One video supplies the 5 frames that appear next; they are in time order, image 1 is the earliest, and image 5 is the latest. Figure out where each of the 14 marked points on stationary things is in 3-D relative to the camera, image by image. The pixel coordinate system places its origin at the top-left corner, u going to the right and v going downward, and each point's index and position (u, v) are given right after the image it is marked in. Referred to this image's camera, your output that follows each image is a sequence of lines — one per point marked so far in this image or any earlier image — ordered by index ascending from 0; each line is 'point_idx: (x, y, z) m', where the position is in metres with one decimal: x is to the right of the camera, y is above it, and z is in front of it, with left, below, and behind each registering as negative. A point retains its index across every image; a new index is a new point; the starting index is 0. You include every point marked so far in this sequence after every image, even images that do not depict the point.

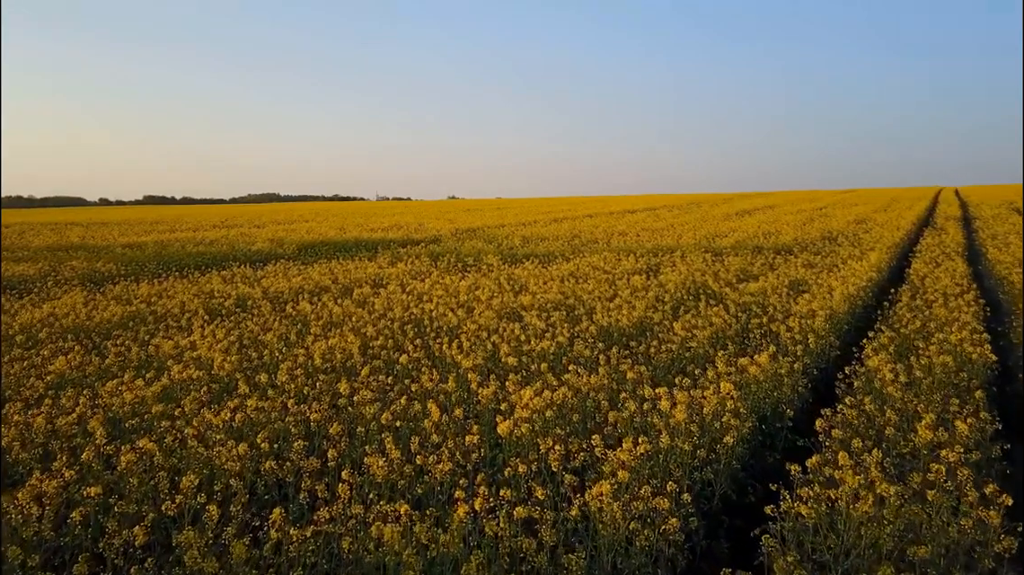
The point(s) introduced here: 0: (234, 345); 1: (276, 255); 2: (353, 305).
0: (-3.2, -0.7, +7.5) m
1: (-6.8, +0.9, +18.5) m
2: (-2.6, -0.3, +10.3) m
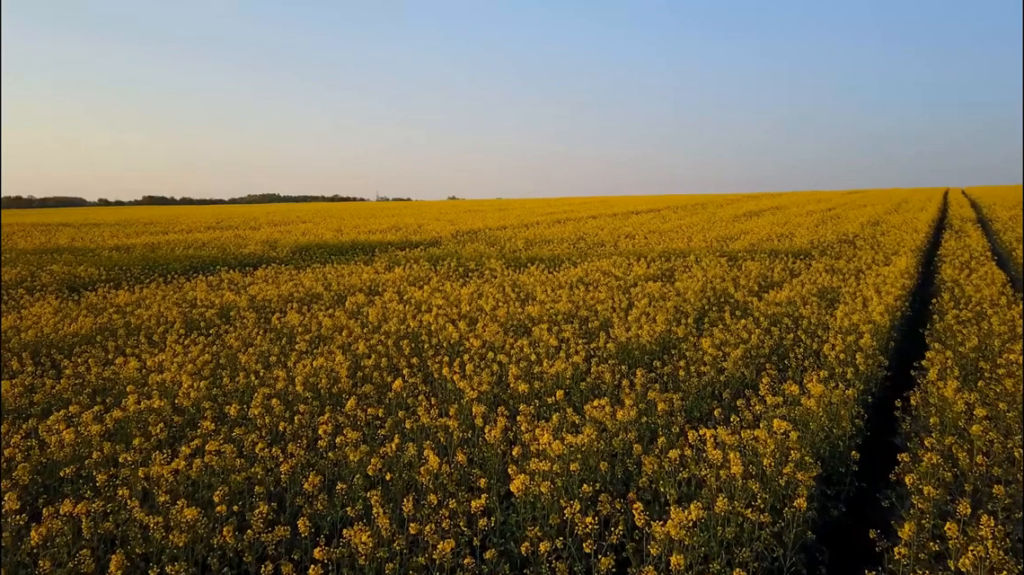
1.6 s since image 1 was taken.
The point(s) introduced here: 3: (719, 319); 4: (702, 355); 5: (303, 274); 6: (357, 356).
0: (-3.2, -0.8, +6.6) m
1: (-6.7, +0.8, +17.7) m
2: (-2.5, -0.4, +9.5) m
3: (+2.8, -0.4, +8.6) m
4: (+2.0, -0.8, +6.8) m
5: (-4.6, +0.3, +14.2) m
6: (-1.7, -0.8, +7.2) m
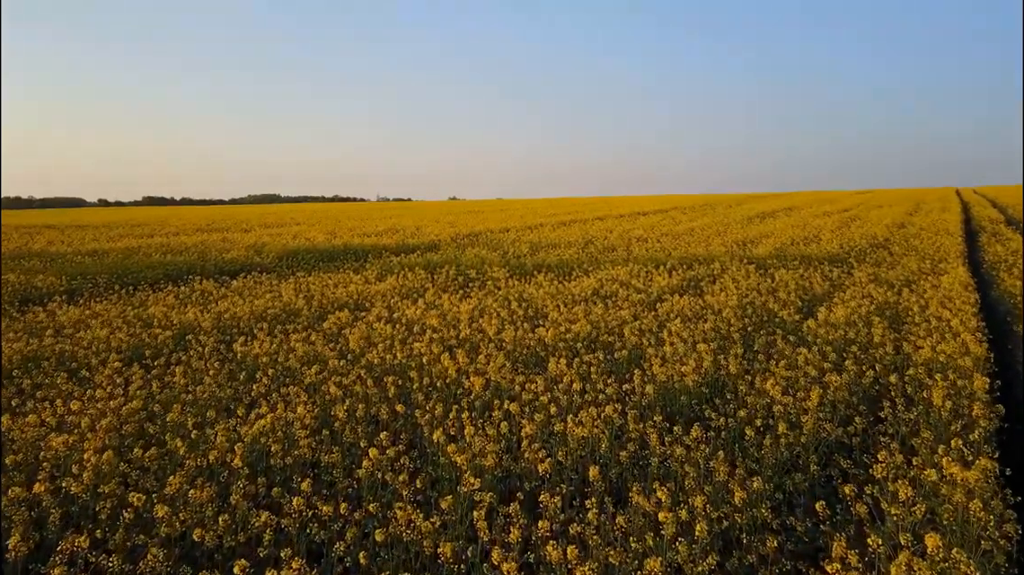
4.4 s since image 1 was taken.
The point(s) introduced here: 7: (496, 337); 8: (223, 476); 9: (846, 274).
0: (-3.0, -1.1, +5.1) m
1: (-6.6, +0.6, +16.2) m
2: (-2.4, -0.7, +8.0) m
3: (+2.9, -0.7, +7.1) m
4: (+2.1, -1.0, +5.3) m
5: (-4.5, +0.1, +12.7) m
6: (-1.6, -1.0, +5.7) m
7: (-0.2, -0.6, +7.6) m
8: (-1.9, -1.2, +4.1) m
9: (+6.6, +0.3, +12.7) m
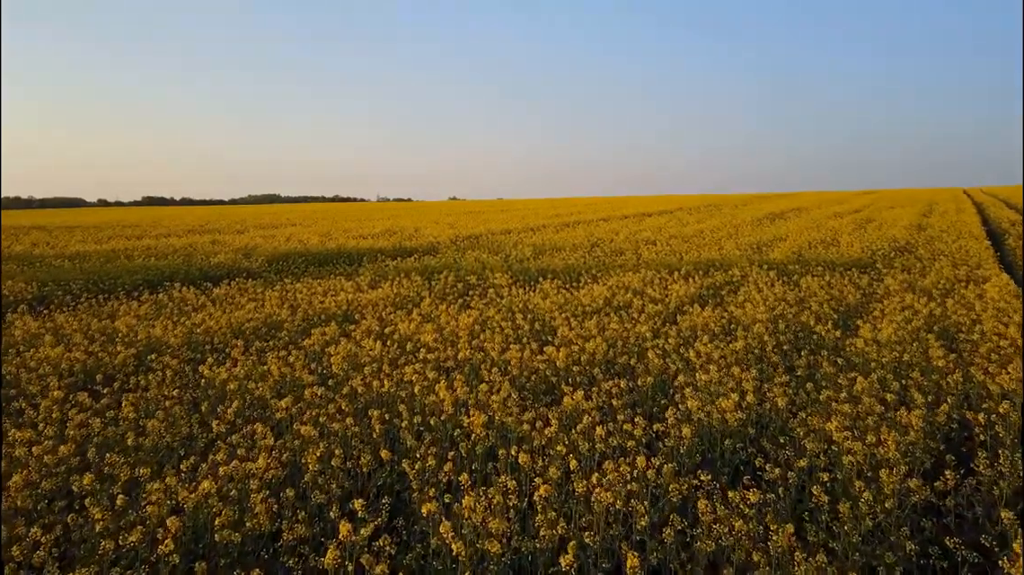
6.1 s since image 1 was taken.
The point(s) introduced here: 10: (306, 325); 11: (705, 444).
0: (-3.0, -1.2, +4.2) m
1: (-6.5, +0.4, +15.2) m
2: (-2.3, -0.8, +7.0) m
3: (+2.9, -0.8, +6.1) m
4: (+2.2, -1.2, +4.4) m
5: (-4.5, -0.1, +11.8) m
6: (-1.6, -1.2, +4.7) m
7: (-0.1, -0.7, +6.6) m
8: (-1.8, -1.4, +3.2) m
9: (+6.7, +0.1, +11.7) m
10: (-3.0, -0.5, +9.2) m
11: (+1.4, -1.1, +4.7) m
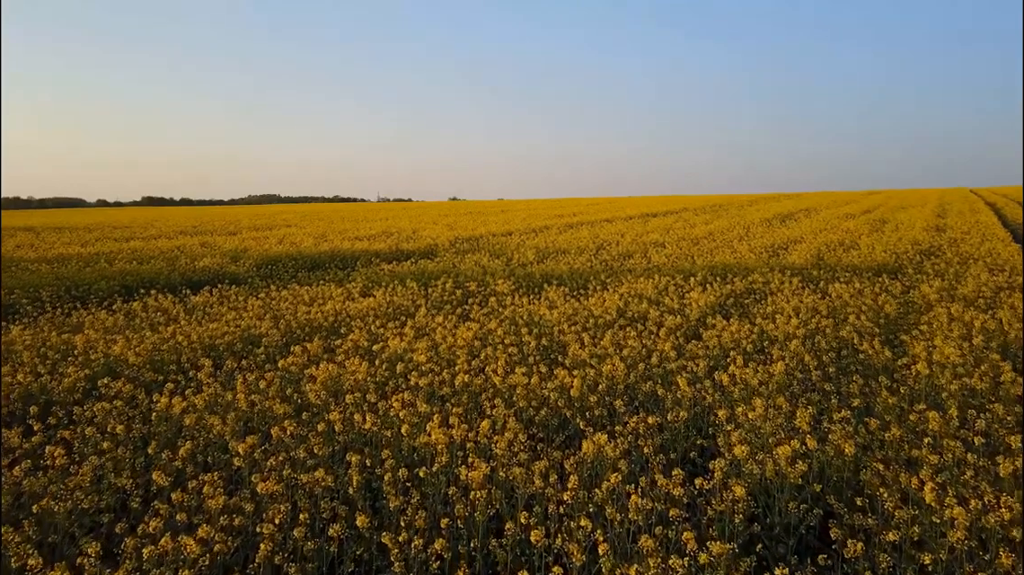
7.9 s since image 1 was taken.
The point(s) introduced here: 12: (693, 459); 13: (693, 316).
0: (-2.9, -1.3, +3.3) m
1: (-6.5, +0.3, +14.3) m
2: (-2.3, -0.9, +6.1) m
3: (+3.0, -1.0, +5.2) m
4: (+2.2, -1.3, +3.5) m
5: (-4.4, -0.2, +10.9) m
6: (-1.5, -1.3, +3.8) m
7: (-0.1, -0.9, +5.7) m
8: (-1.8, -1.5, +2.3) m
9: (+6.7, 0.0, +10.8) m
10: (-2.9, -0.7, +8.3) m
11: (+1.5, -1.3, +3.8) m
12: (+1.2, -1.1, +4.4) m
13: (+2.4, -0.4, +8.5) m
